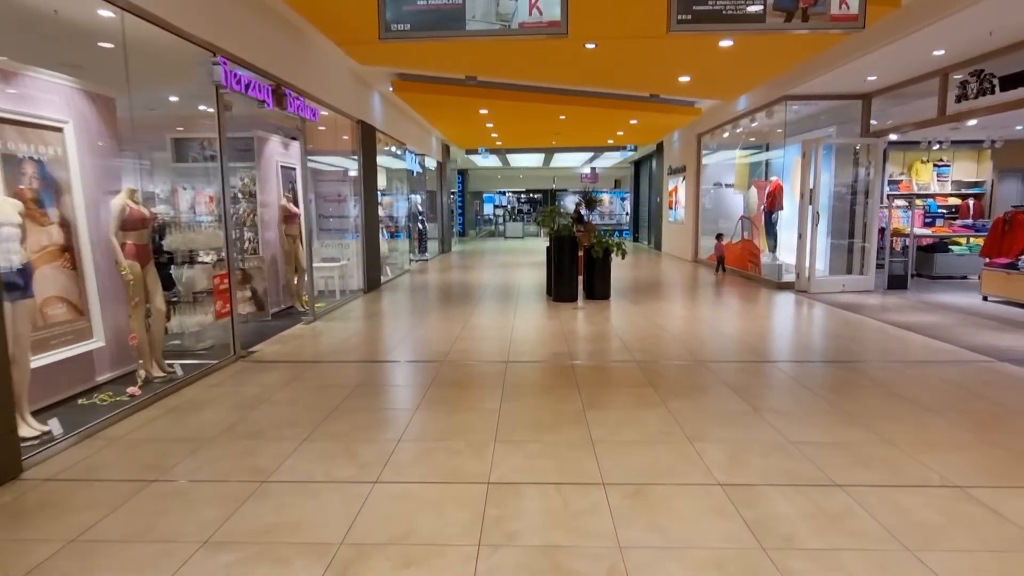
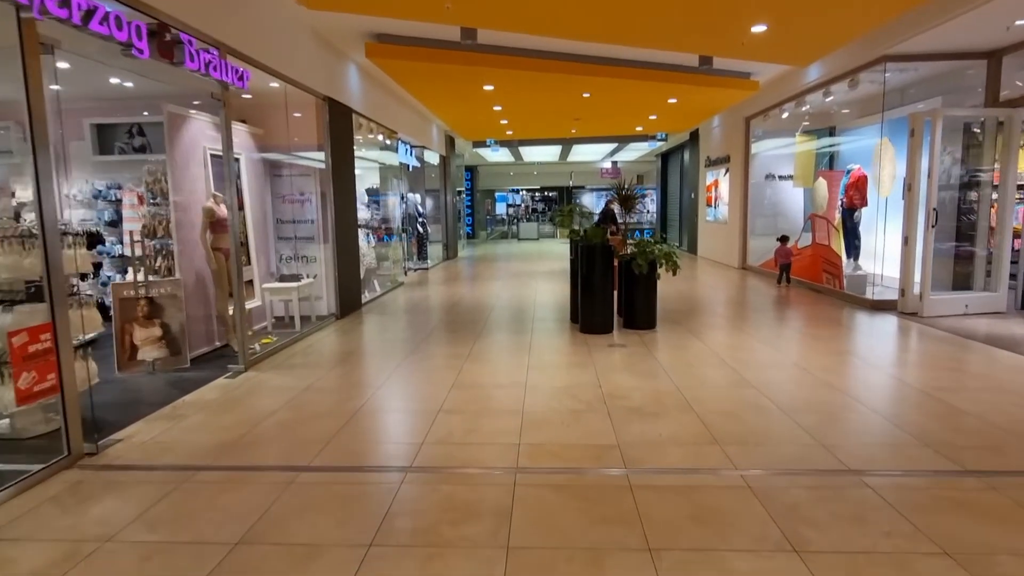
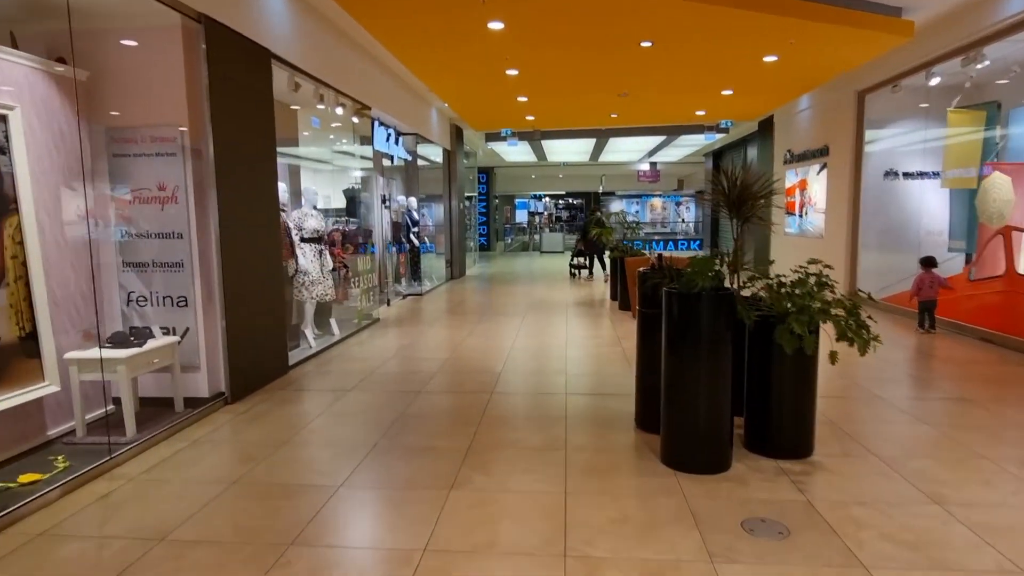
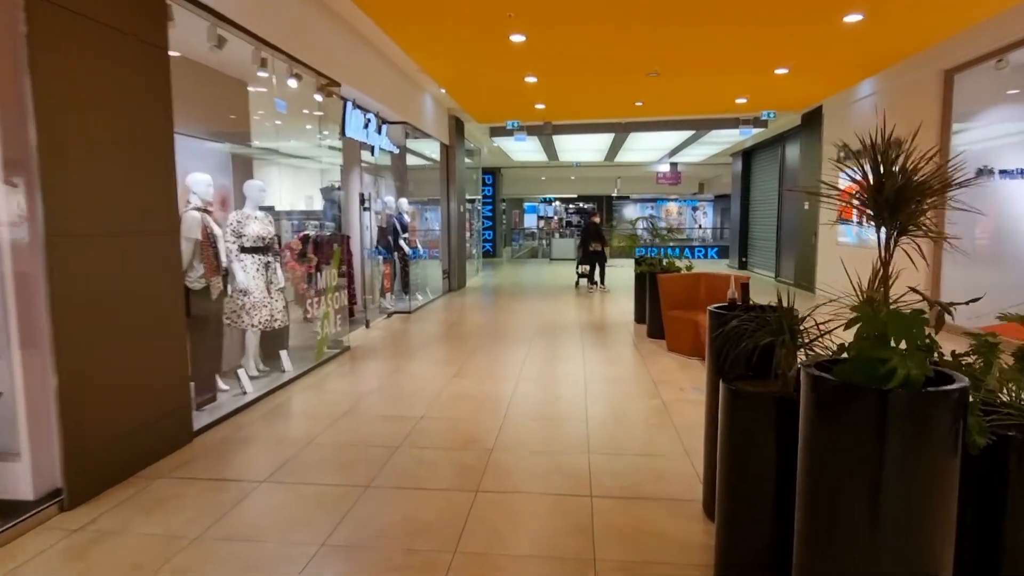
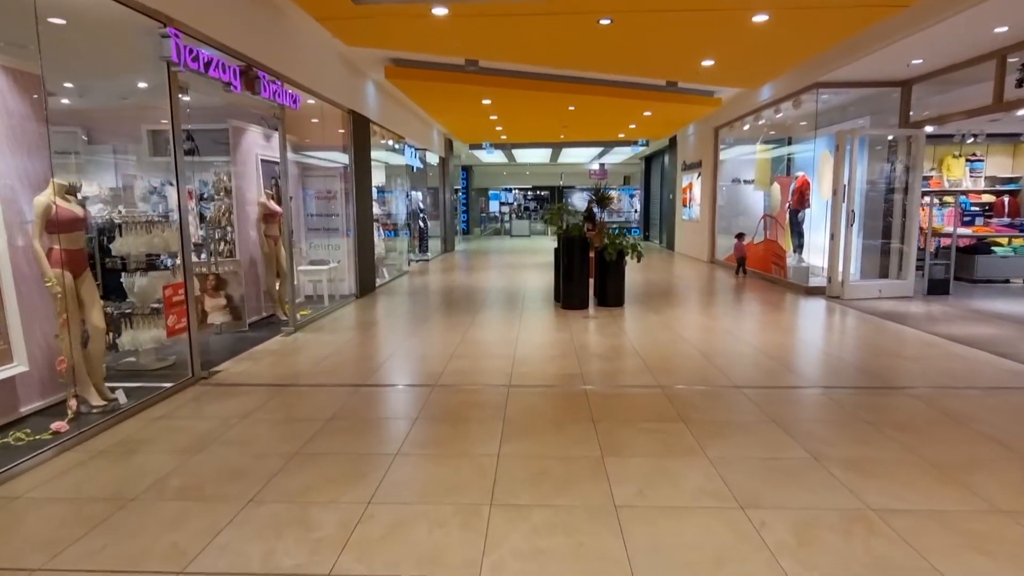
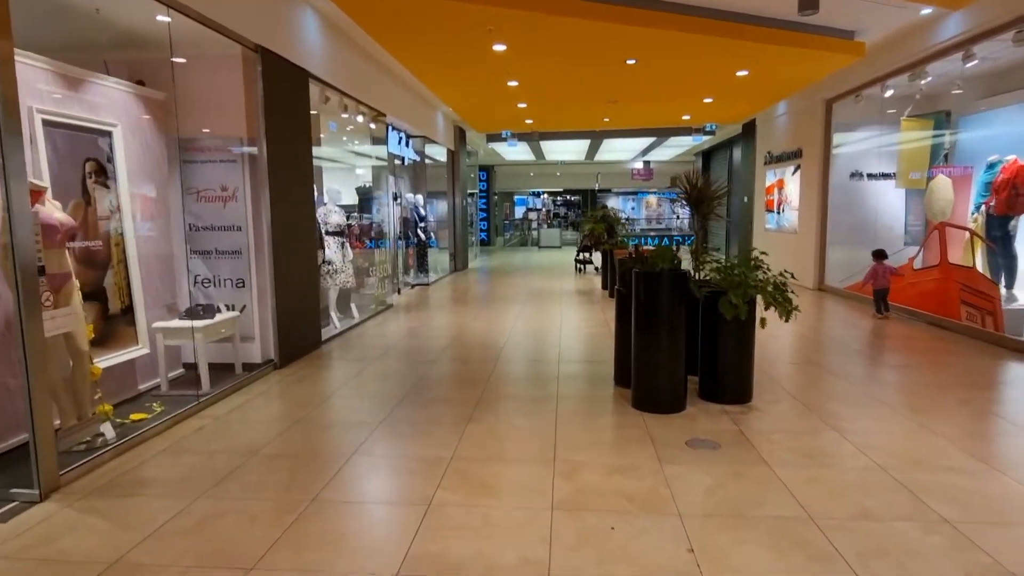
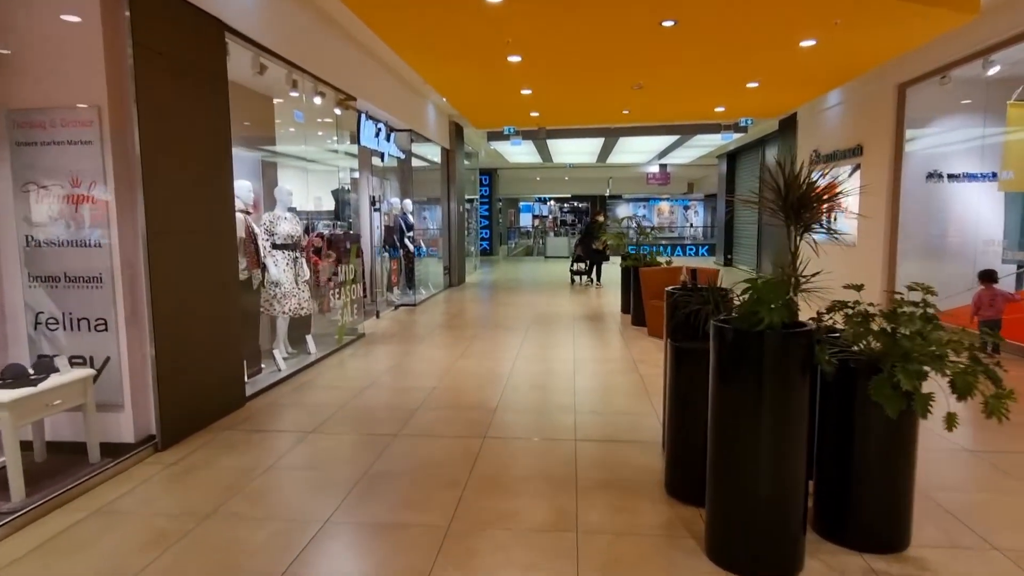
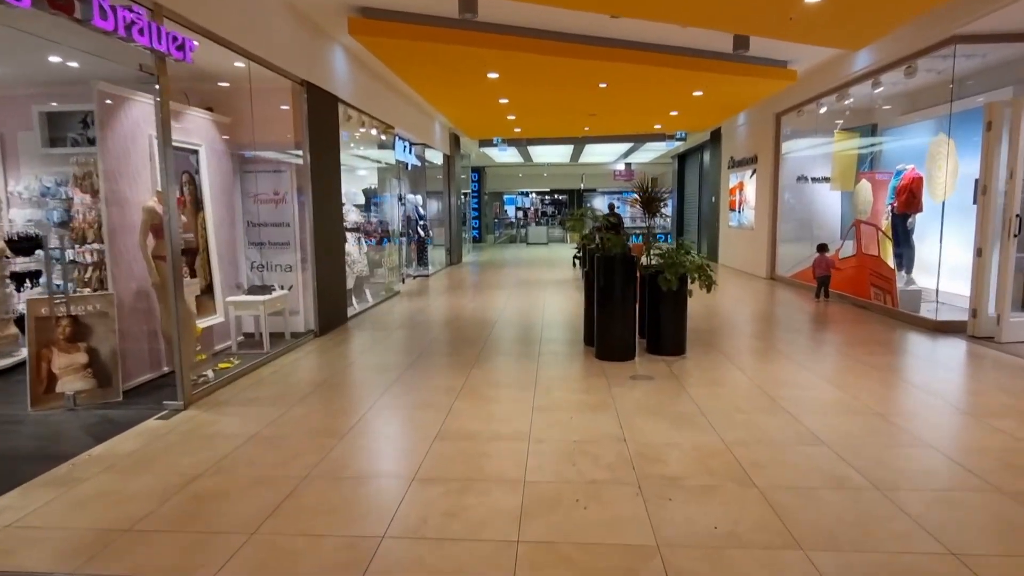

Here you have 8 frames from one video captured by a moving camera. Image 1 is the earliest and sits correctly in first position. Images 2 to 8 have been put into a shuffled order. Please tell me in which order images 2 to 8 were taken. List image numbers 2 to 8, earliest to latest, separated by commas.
5, 2, 8, 6, 3, 7, 4
